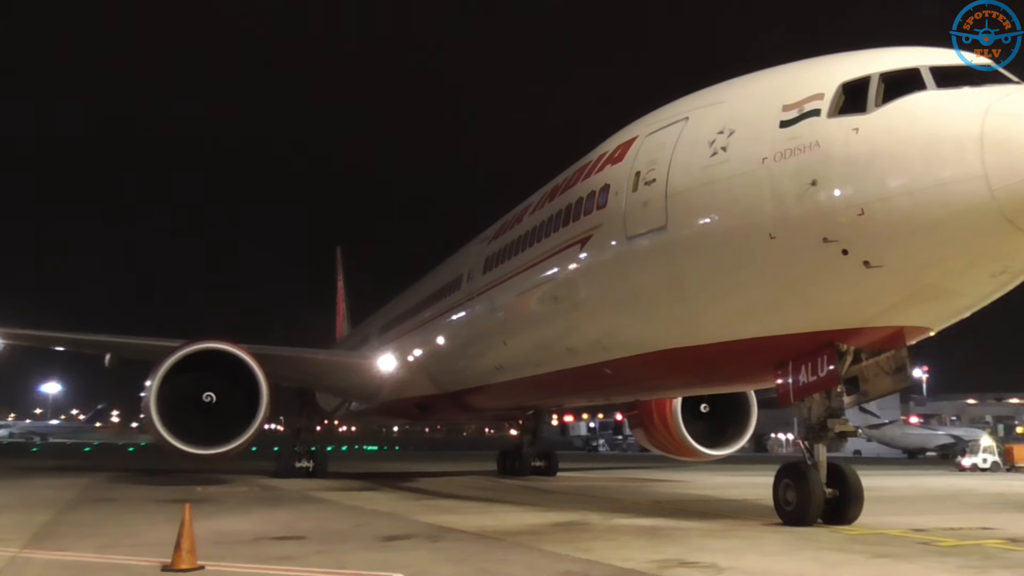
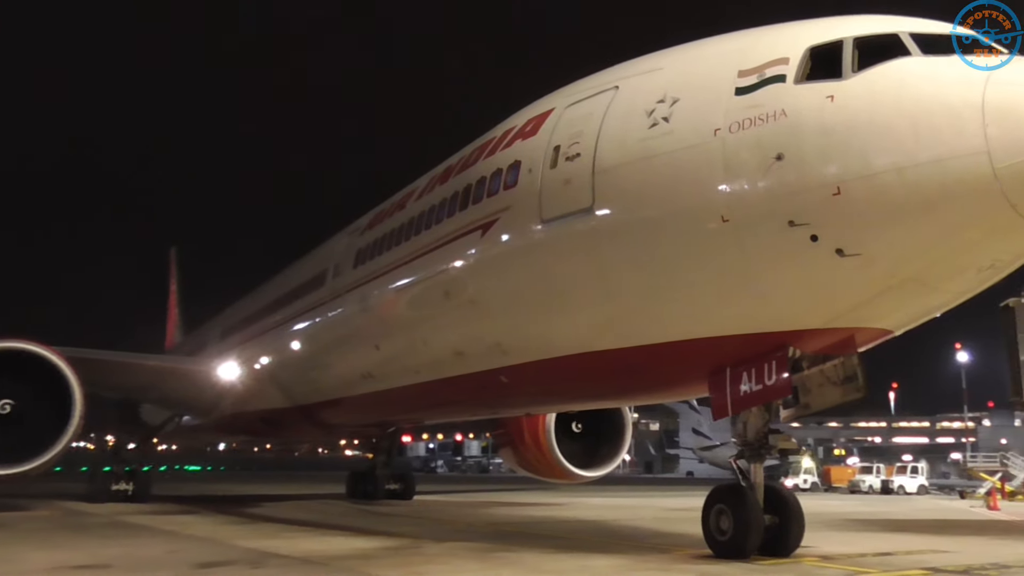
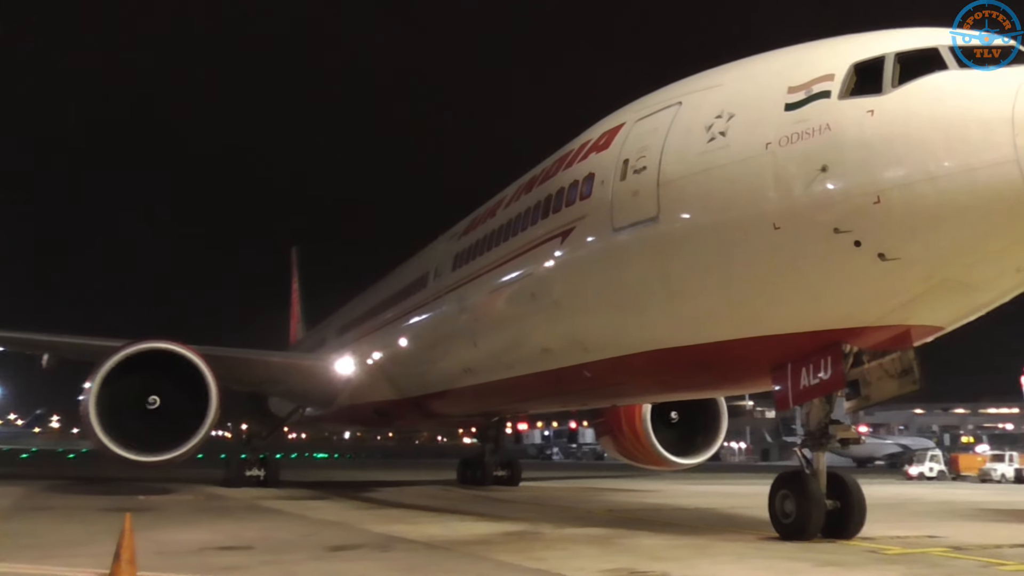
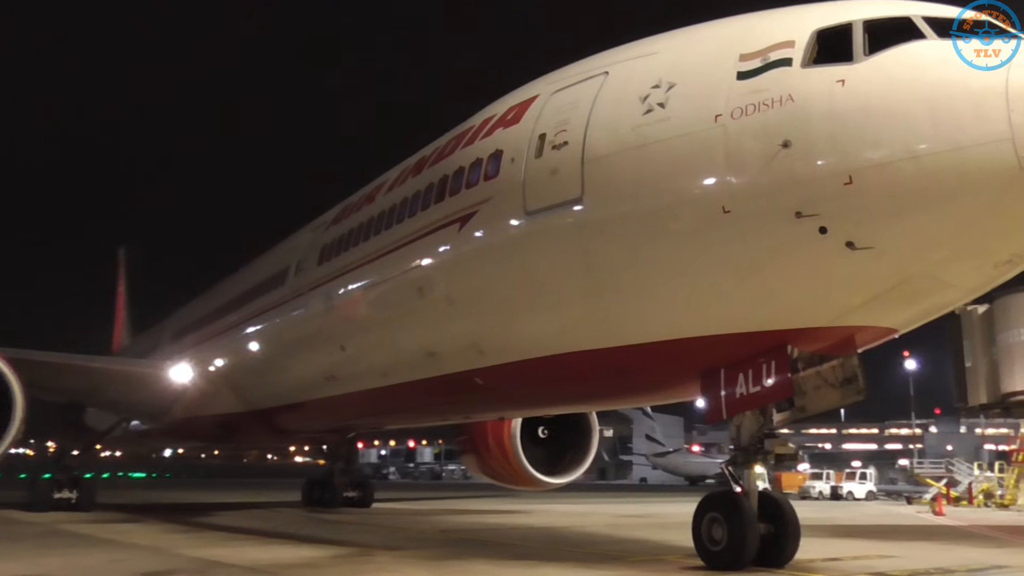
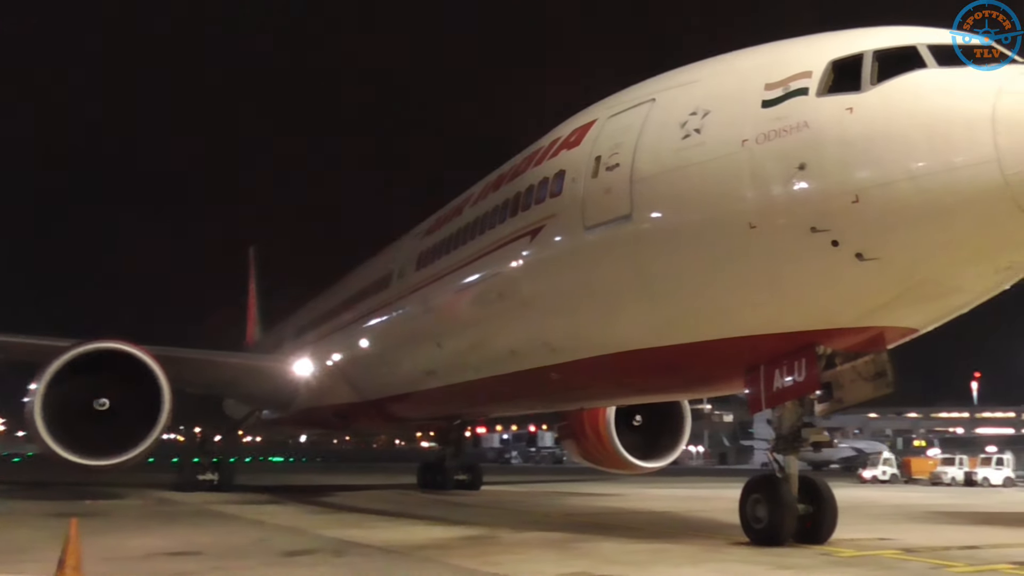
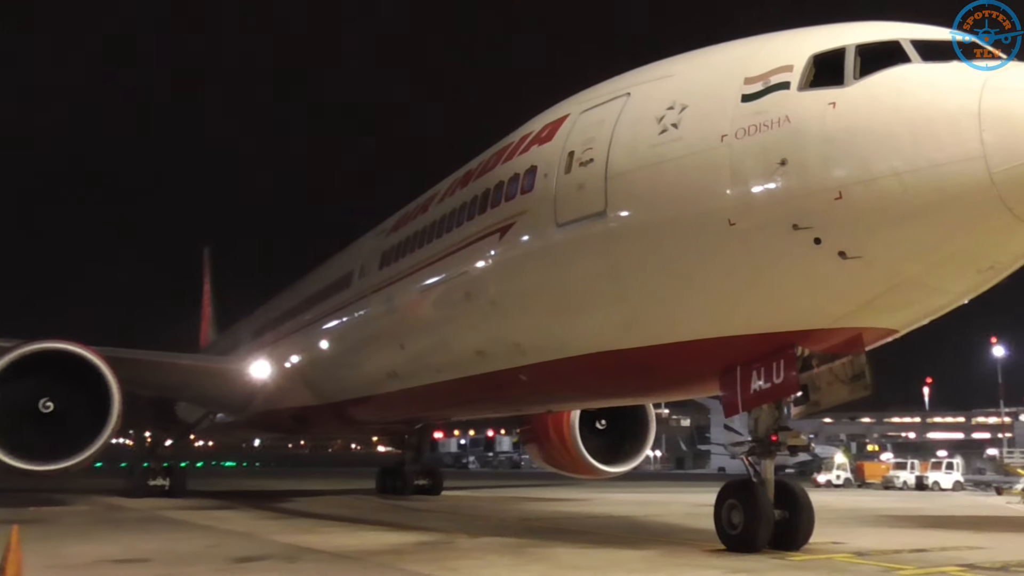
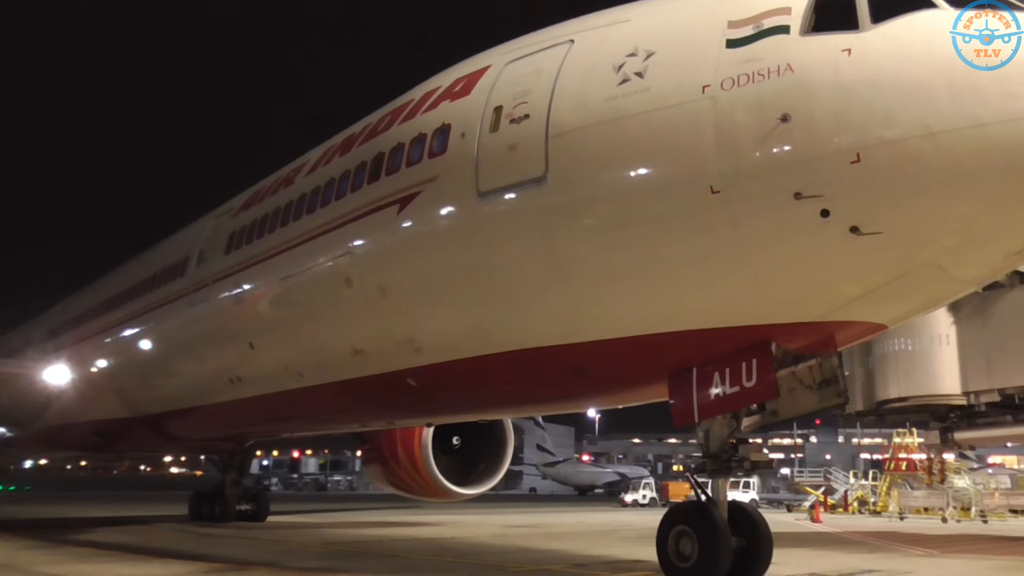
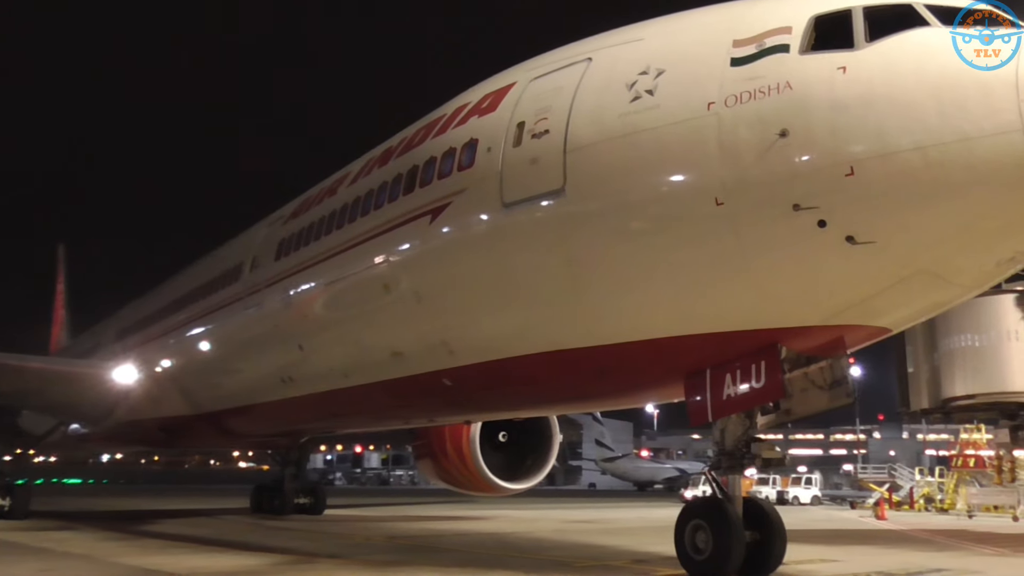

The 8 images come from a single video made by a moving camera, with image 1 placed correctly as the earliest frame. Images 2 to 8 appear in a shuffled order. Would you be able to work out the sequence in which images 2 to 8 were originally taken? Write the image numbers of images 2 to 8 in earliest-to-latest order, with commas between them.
3, 5, 6, 2, 4, 8, 7
